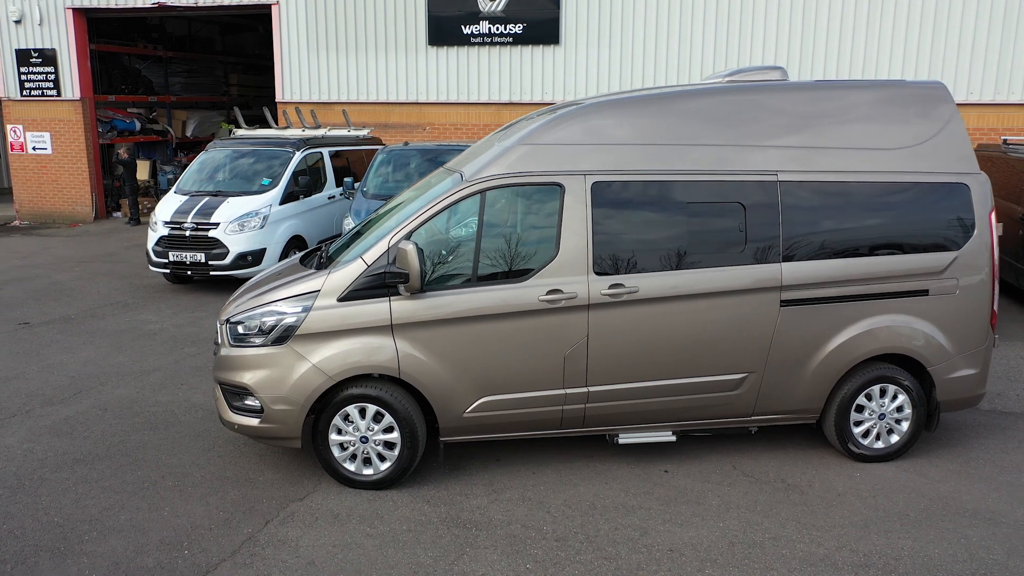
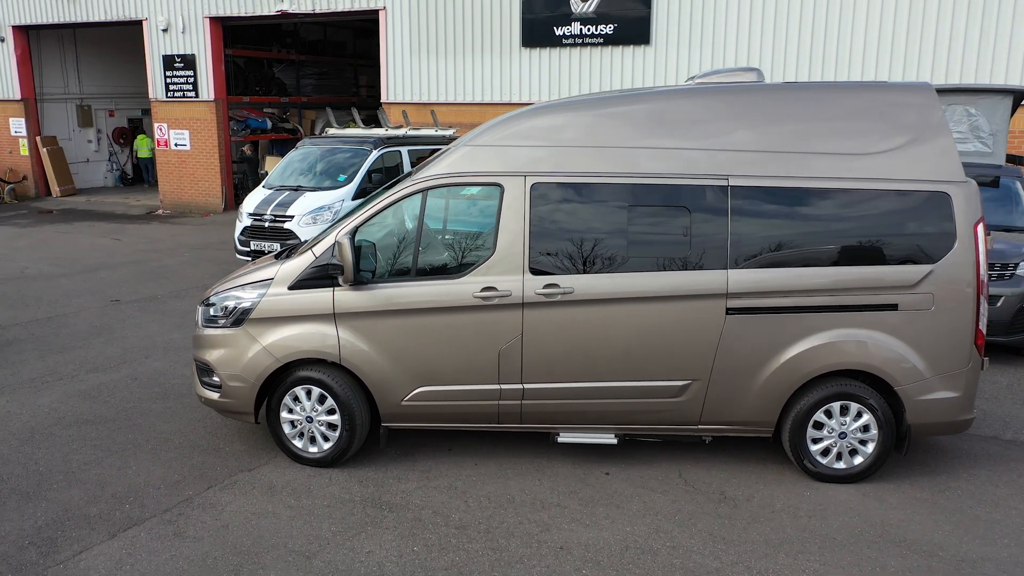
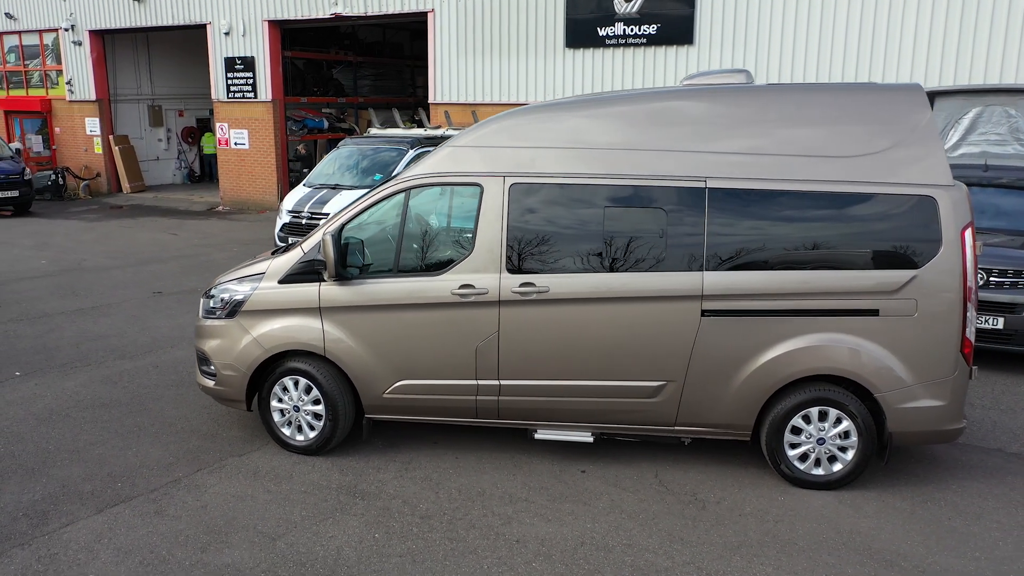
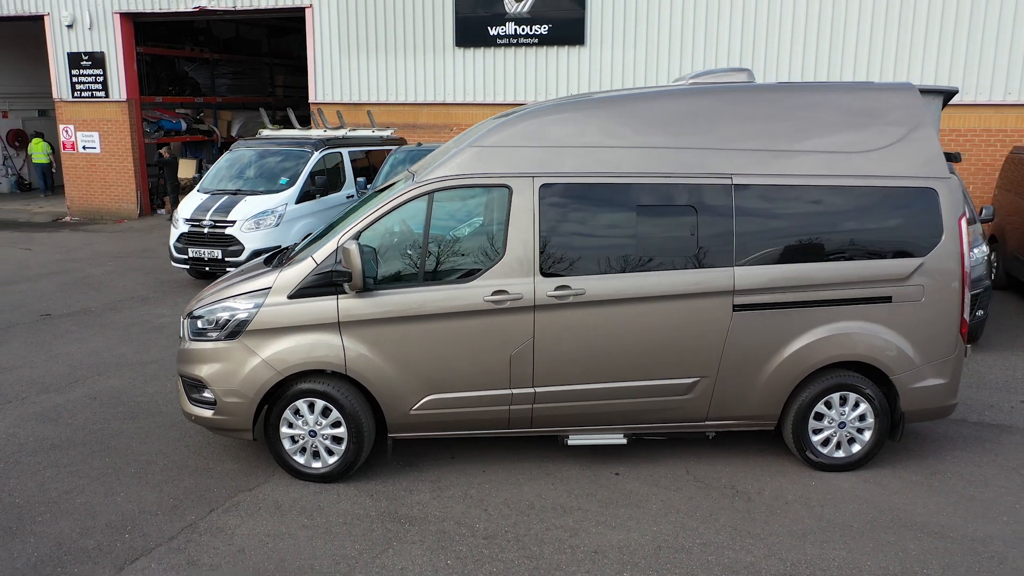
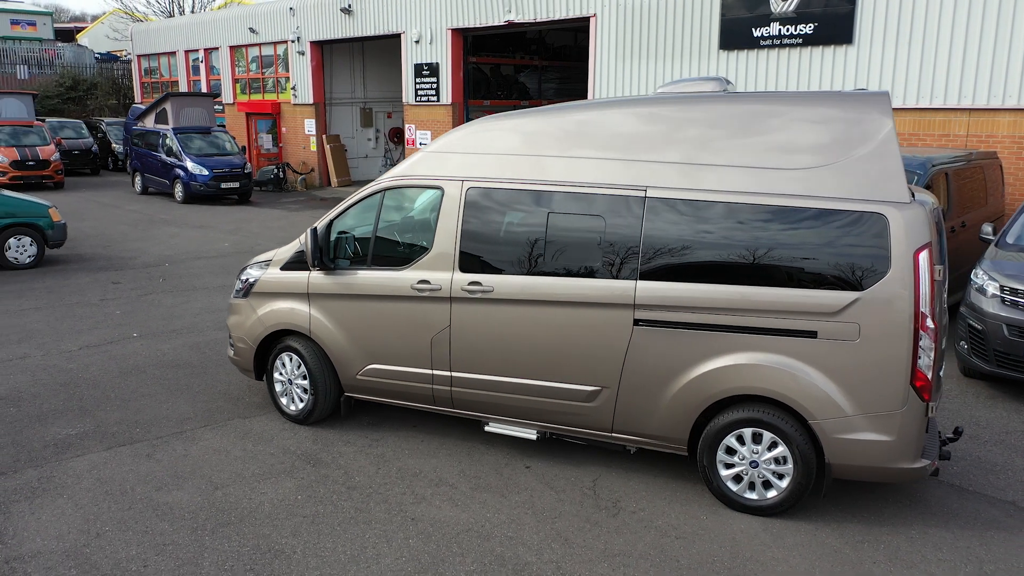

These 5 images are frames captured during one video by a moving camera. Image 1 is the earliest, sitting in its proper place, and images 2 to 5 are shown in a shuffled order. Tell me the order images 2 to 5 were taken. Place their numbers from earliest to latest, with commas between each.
4, 2, 3, 5
